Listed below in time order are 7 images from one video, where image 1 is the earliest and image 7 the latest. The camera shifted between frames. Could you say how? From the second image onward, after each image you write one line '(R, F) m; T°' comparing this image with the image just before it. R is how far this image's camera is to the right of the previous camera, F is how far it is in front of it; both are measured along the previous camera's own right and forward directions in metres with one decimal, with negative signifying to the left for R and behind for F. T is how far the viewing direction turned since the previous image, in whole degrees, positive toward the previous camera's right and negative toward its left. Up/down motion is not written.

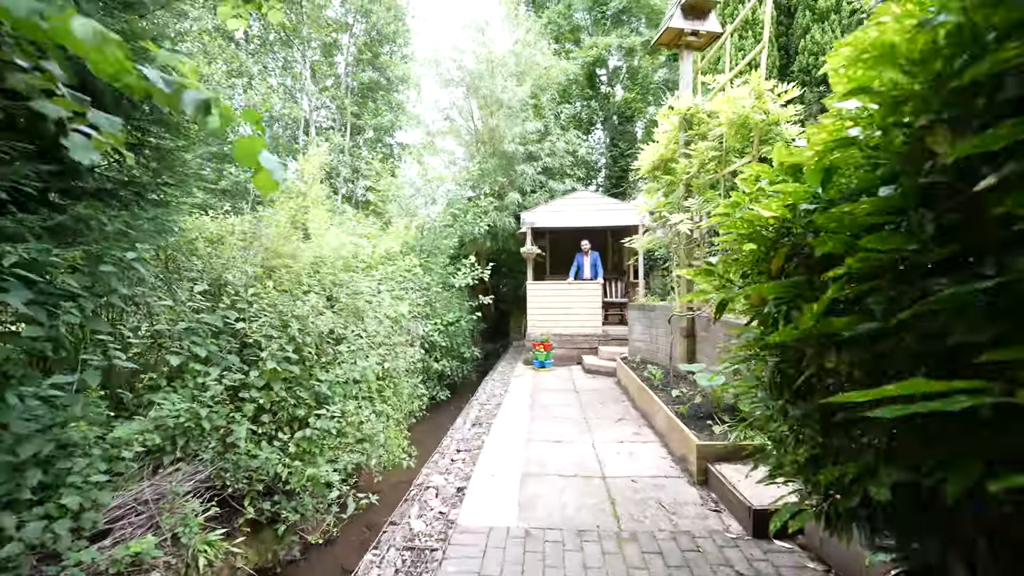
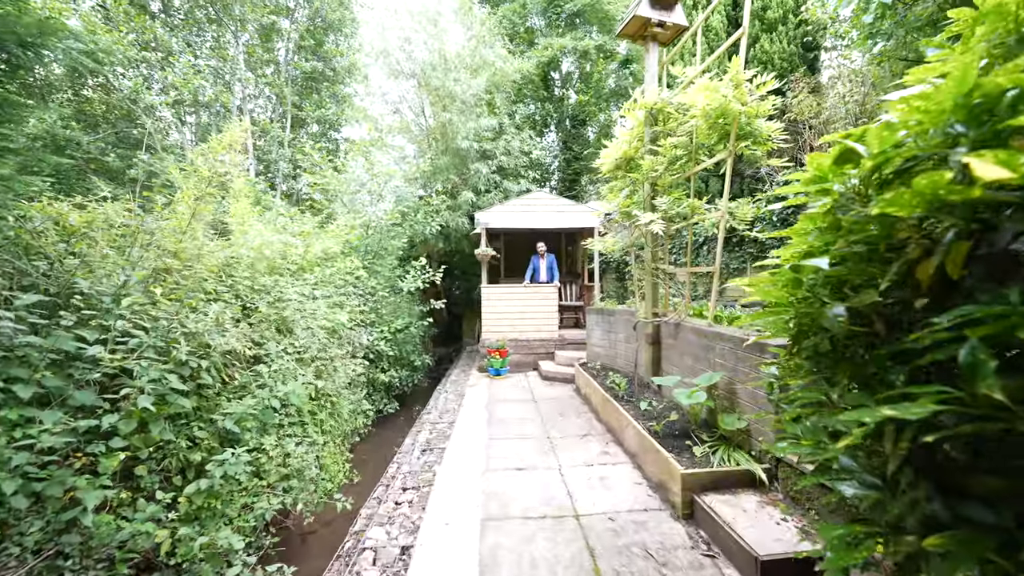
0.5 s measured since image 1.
(0.0, +0.4) m; +7°
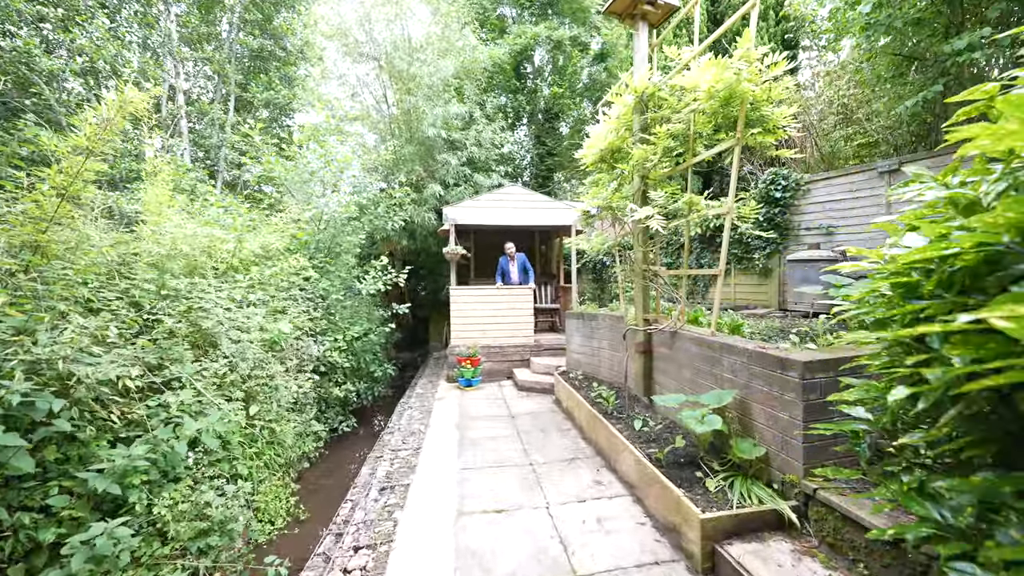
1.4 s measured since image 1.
(-0.1, +0.5) m; +5°
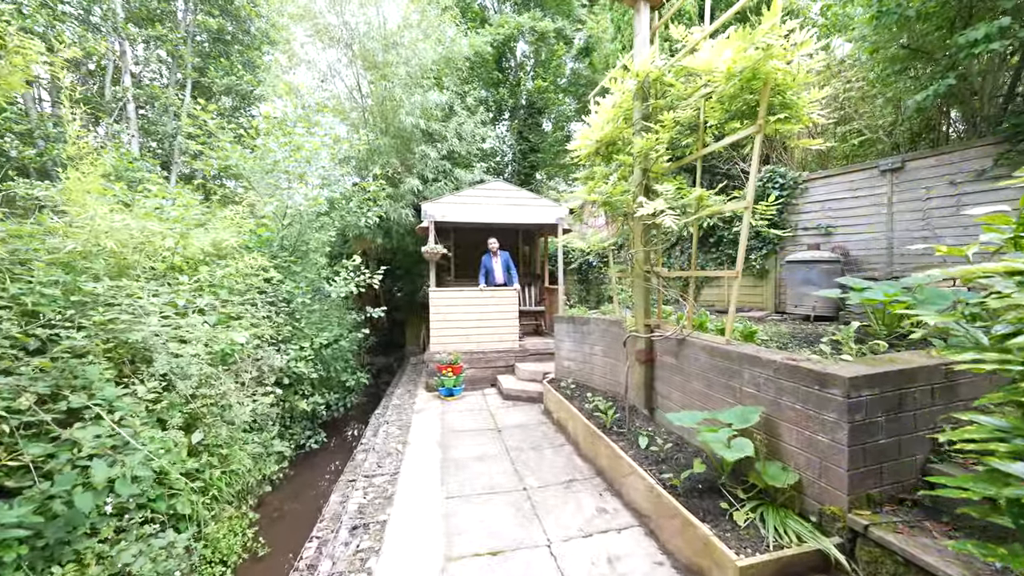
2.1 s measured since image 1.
(-0.1, +0.3) m; +4°
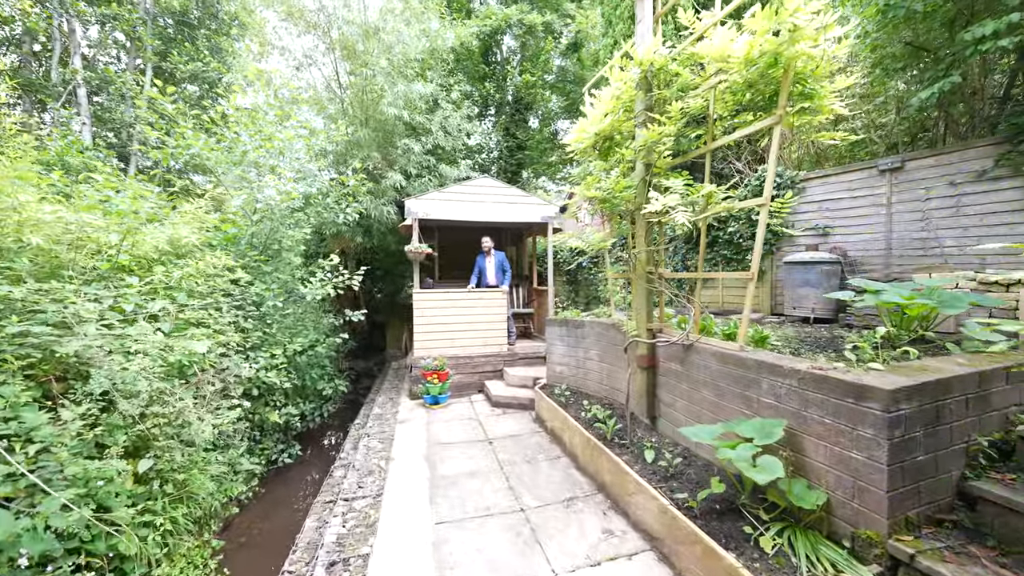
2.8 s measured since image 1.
(-0.1, +0.2) m; +3°
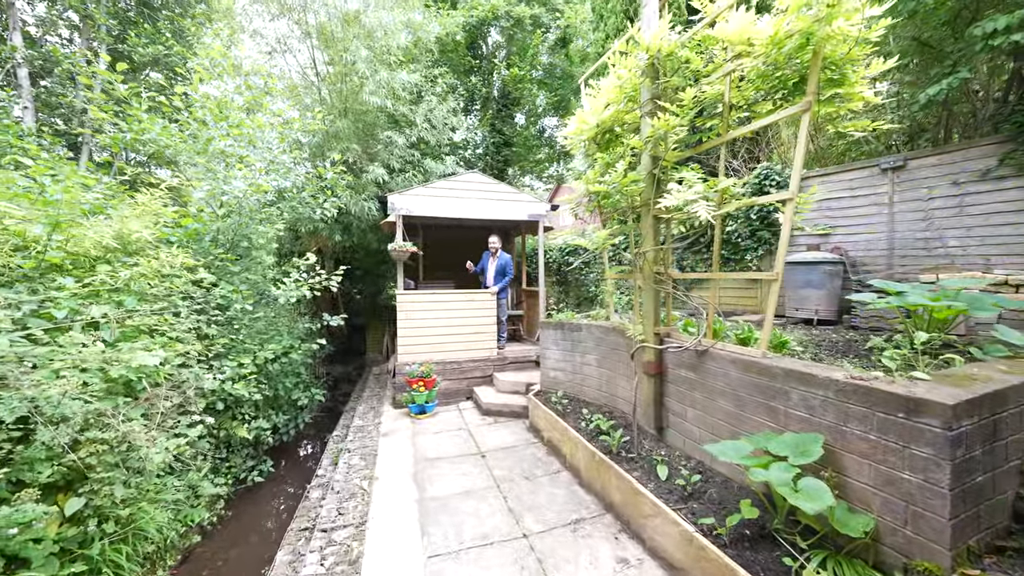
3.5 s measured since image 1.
(-0.1, +0.2) m; +3°
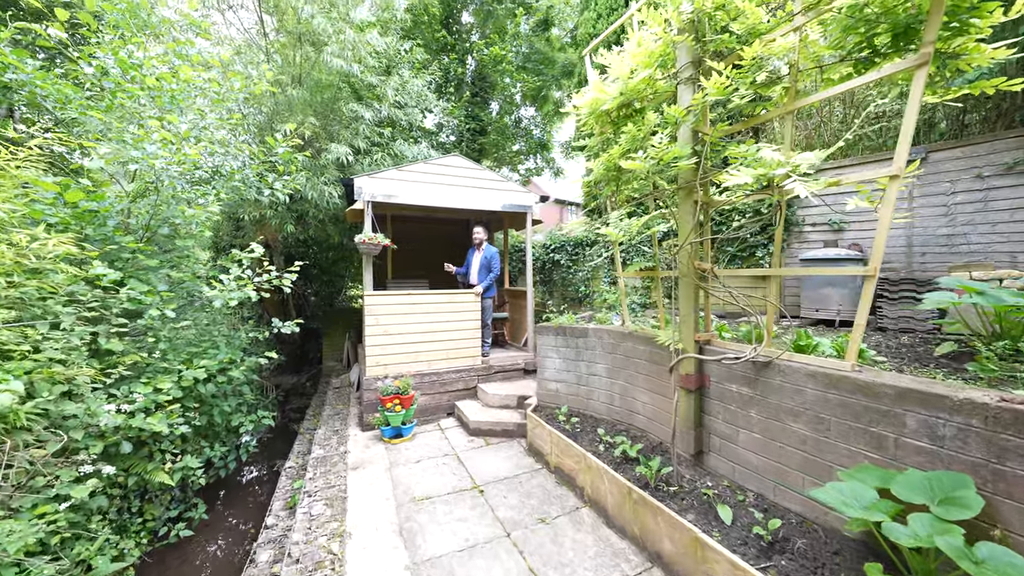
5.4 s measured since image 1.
(-0.3, +0.6) m; +6°
